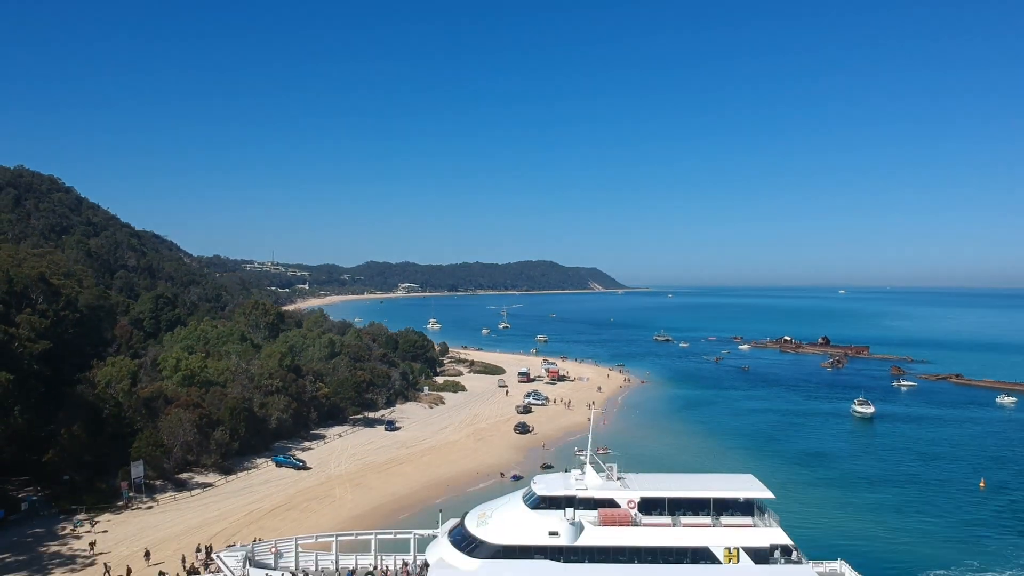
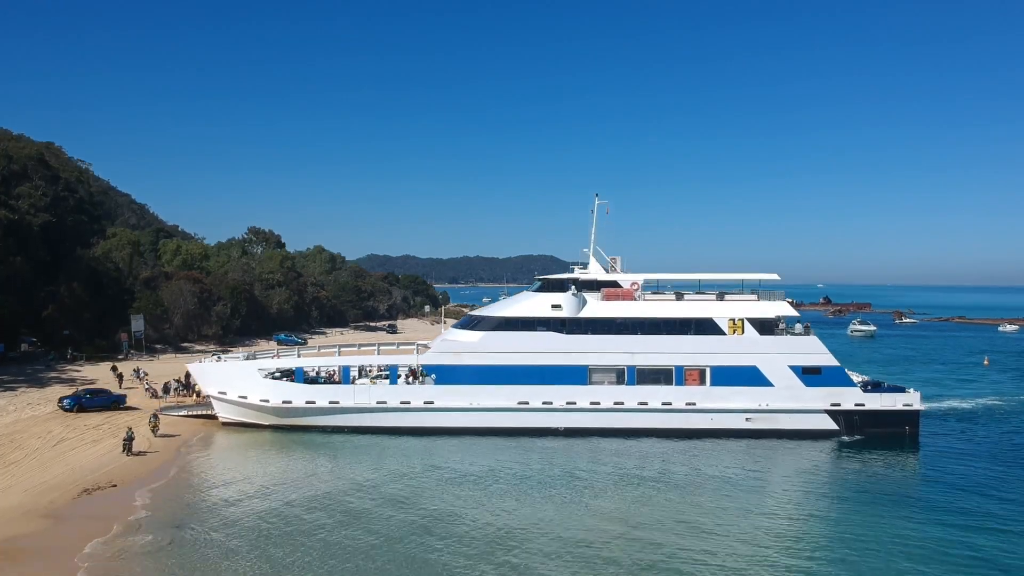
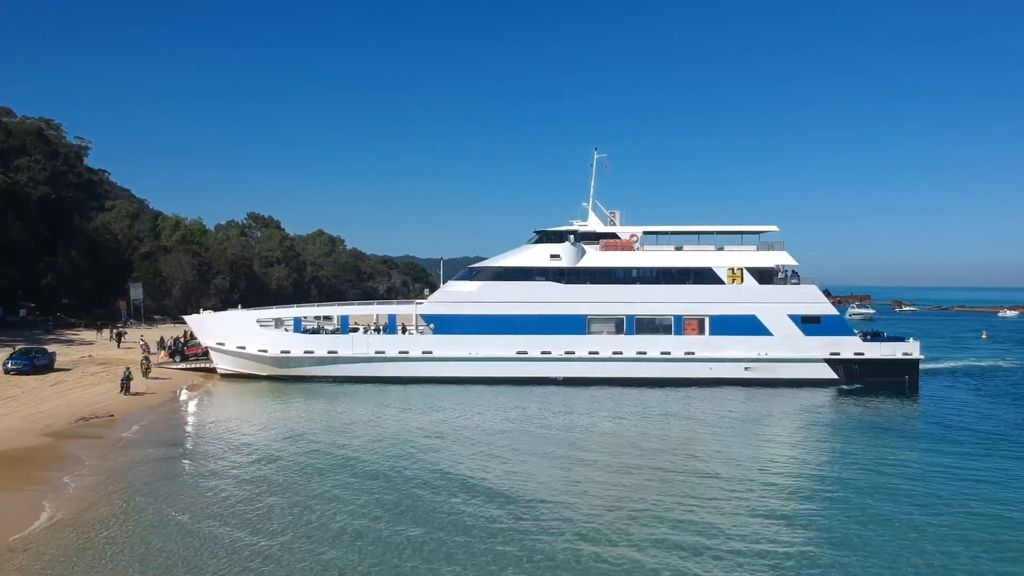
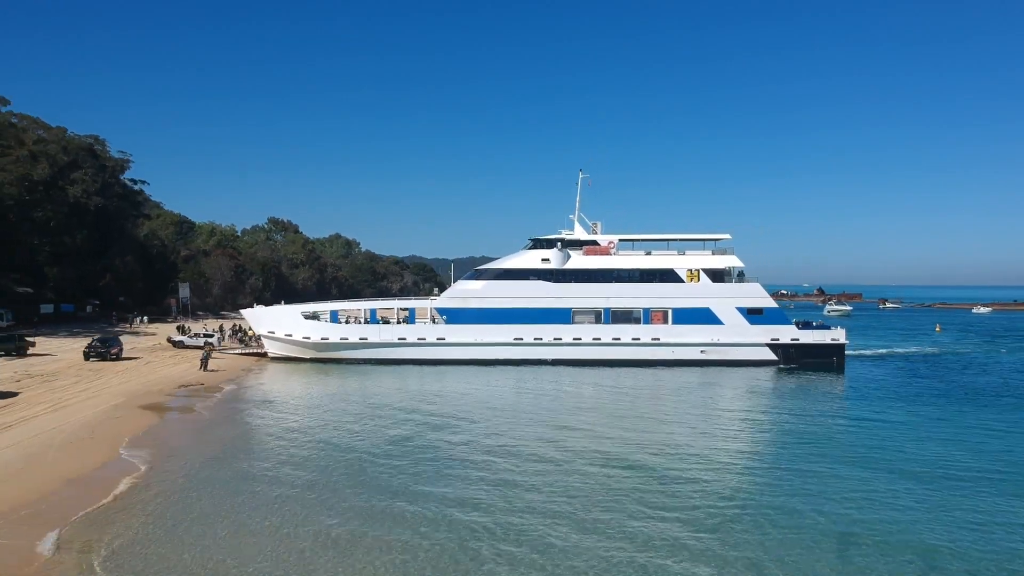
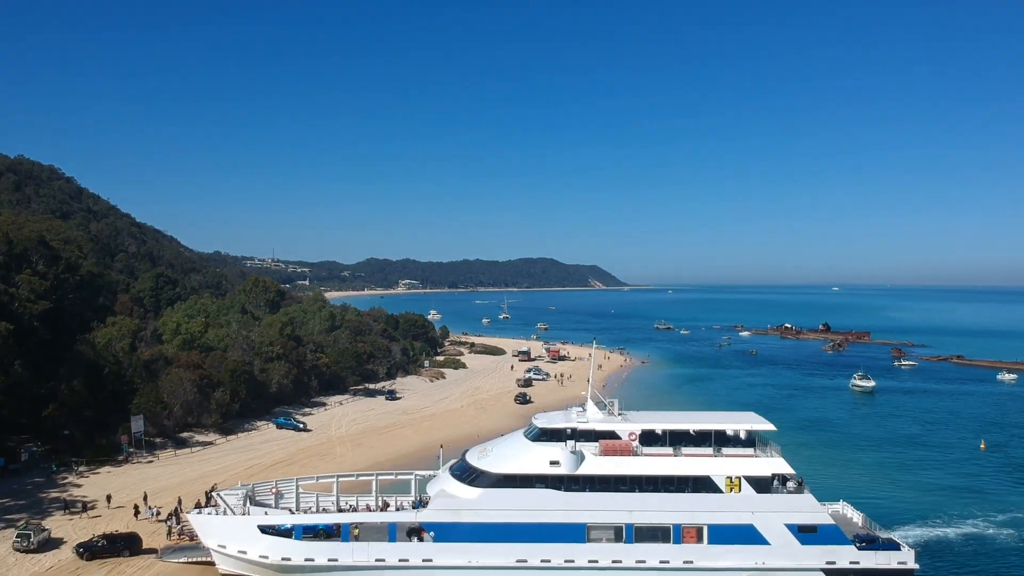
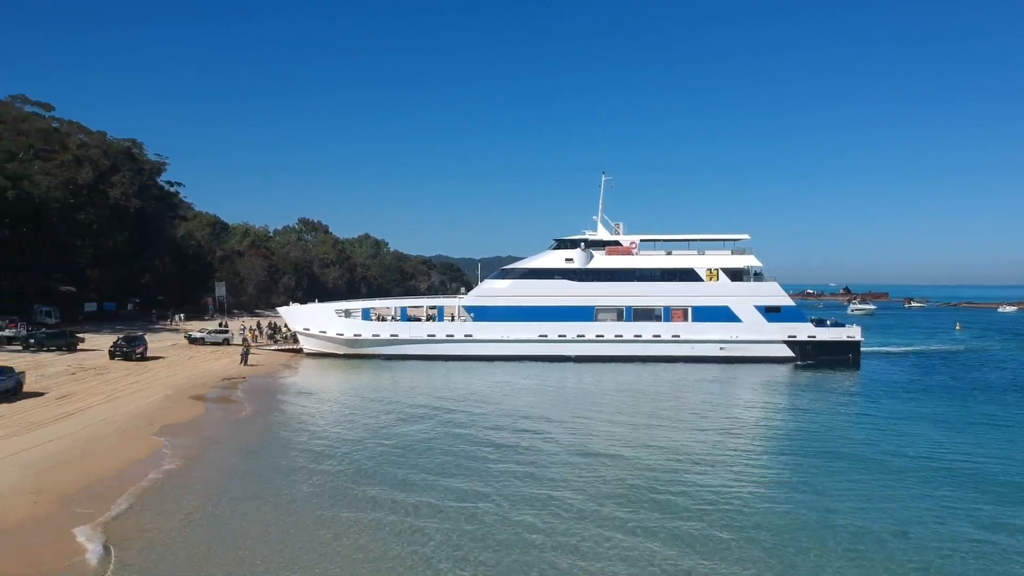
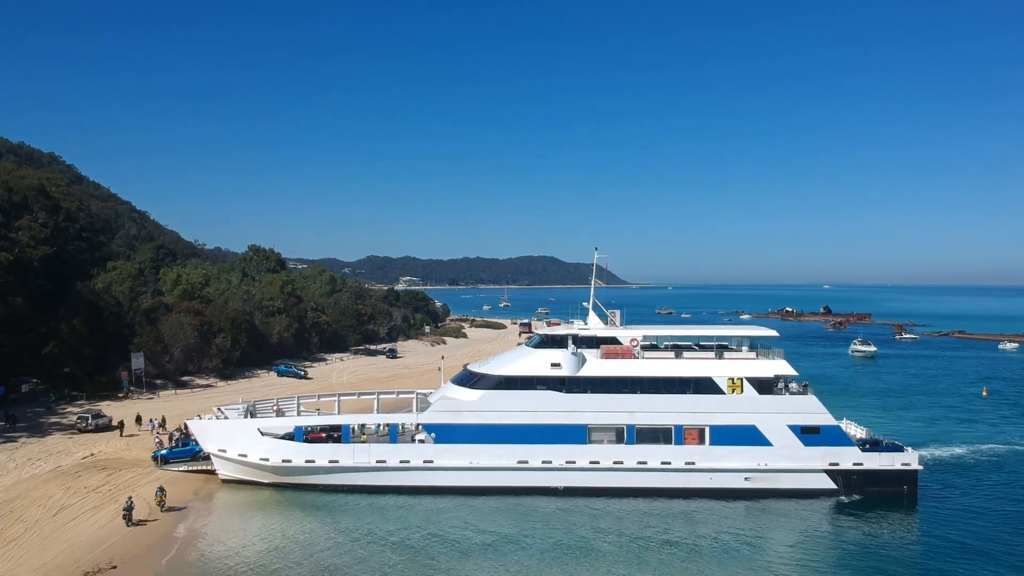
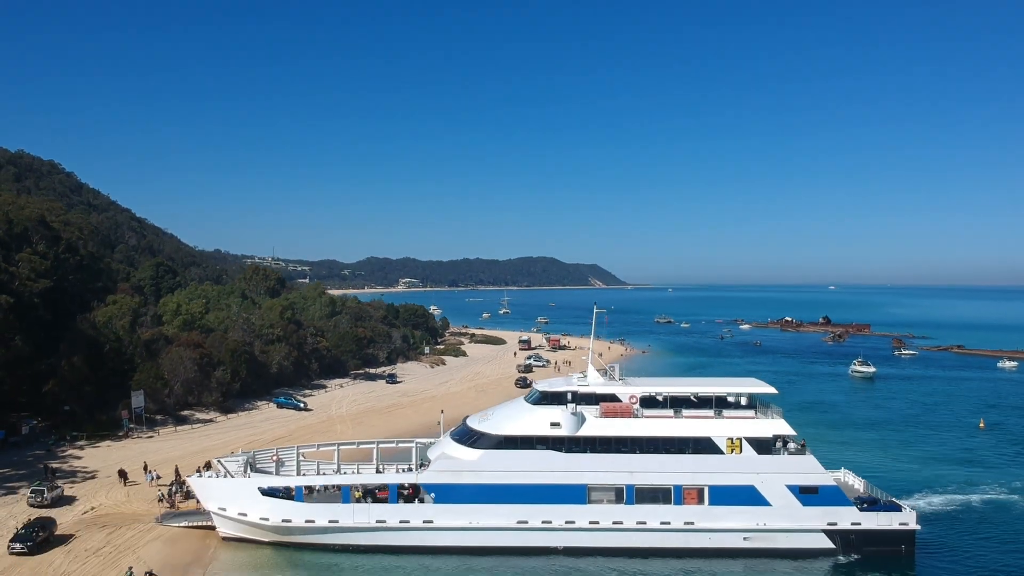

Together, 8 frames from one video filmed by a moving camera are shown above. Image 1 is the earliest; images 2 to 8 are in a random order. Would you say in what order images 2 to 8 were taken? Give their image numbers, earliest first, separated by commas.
5, 8, 7, 2, 3, 4, 6
